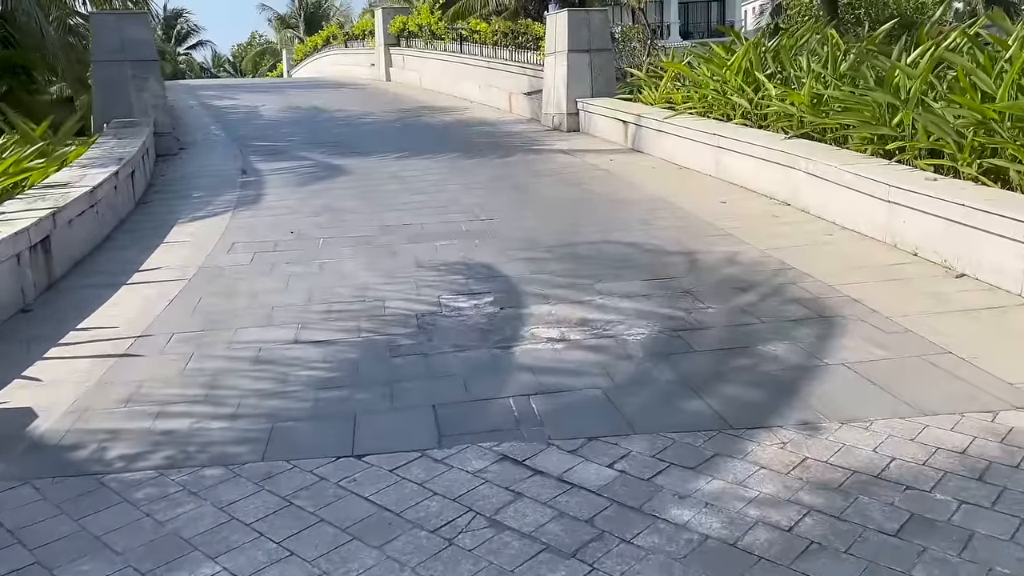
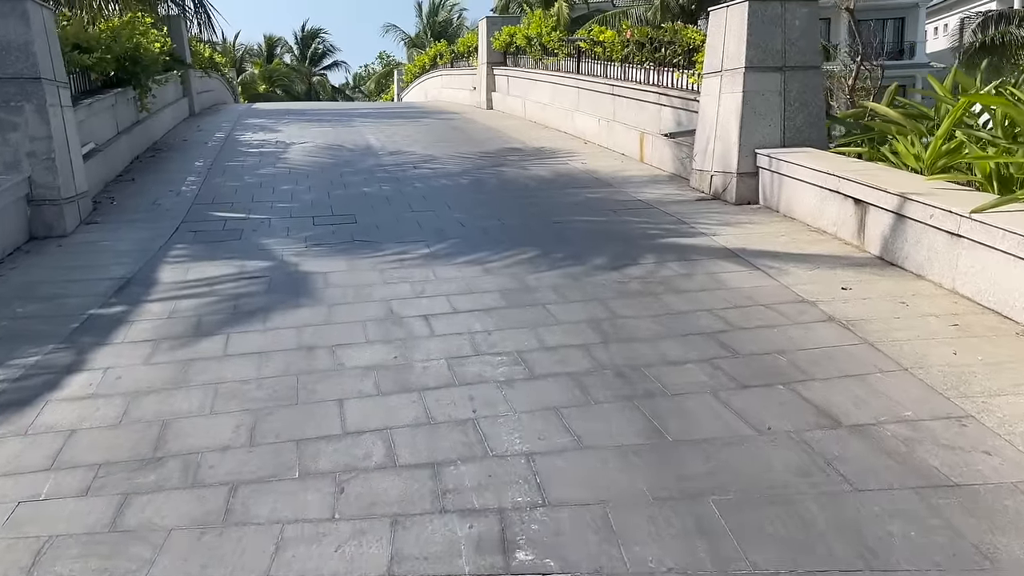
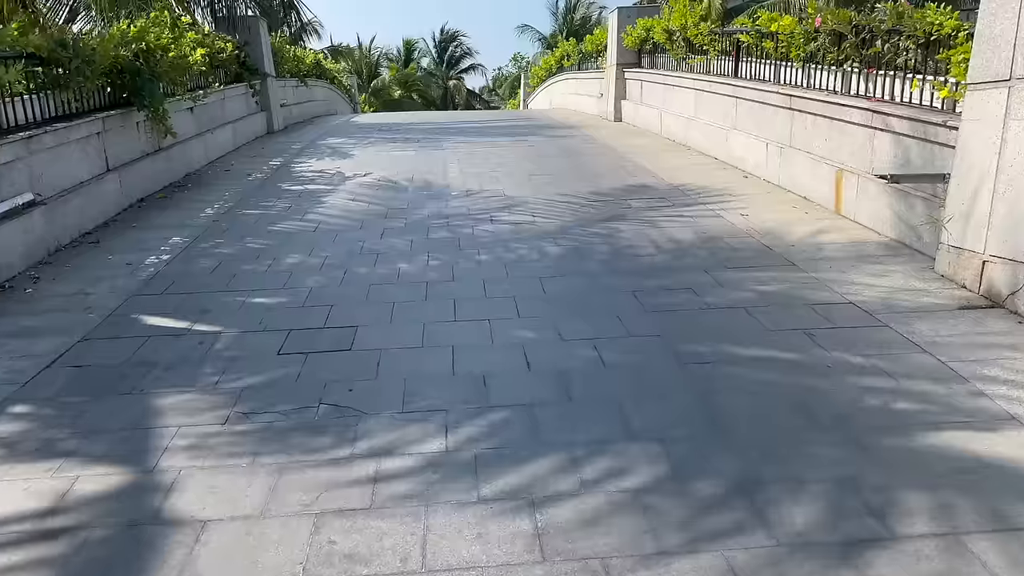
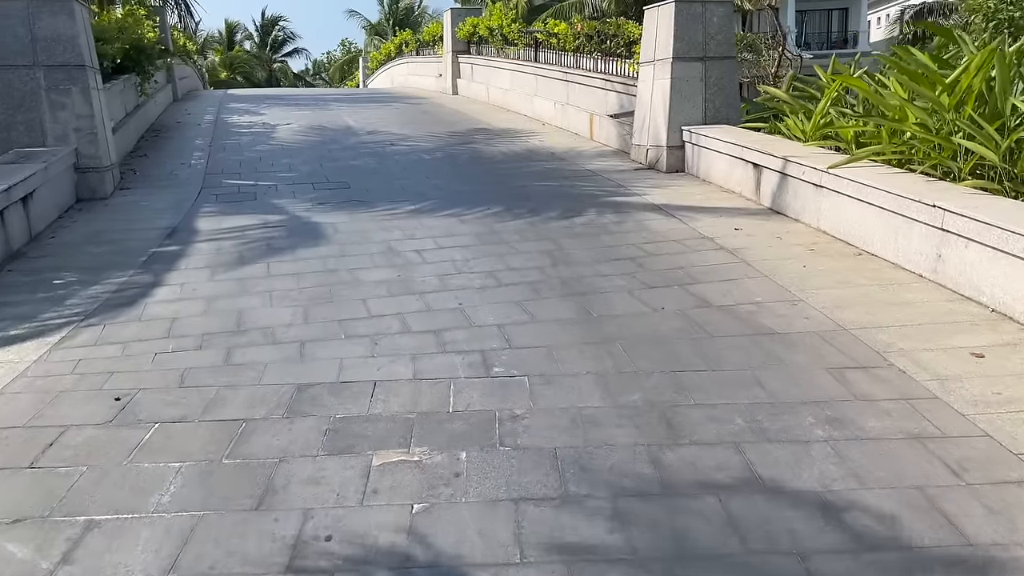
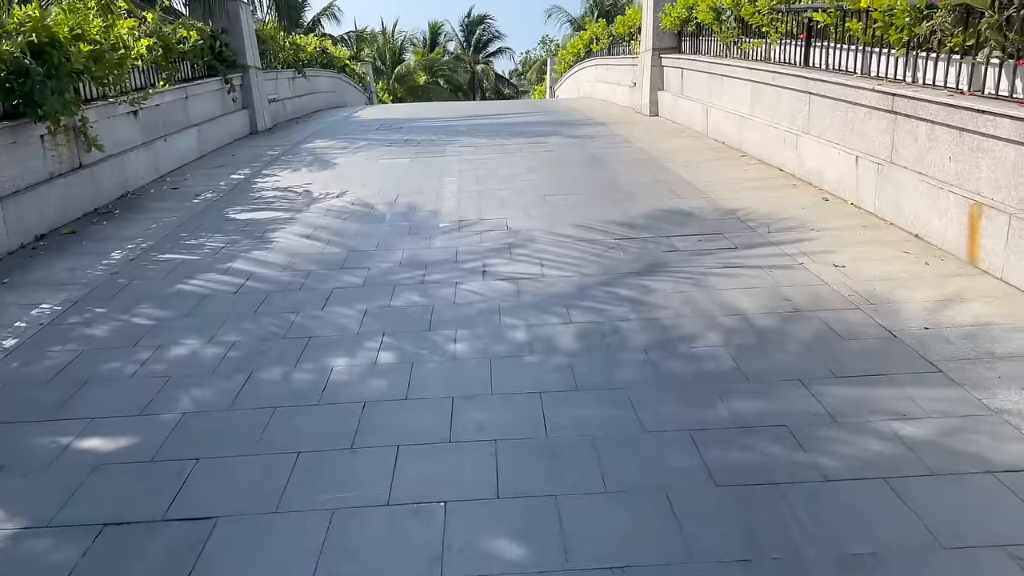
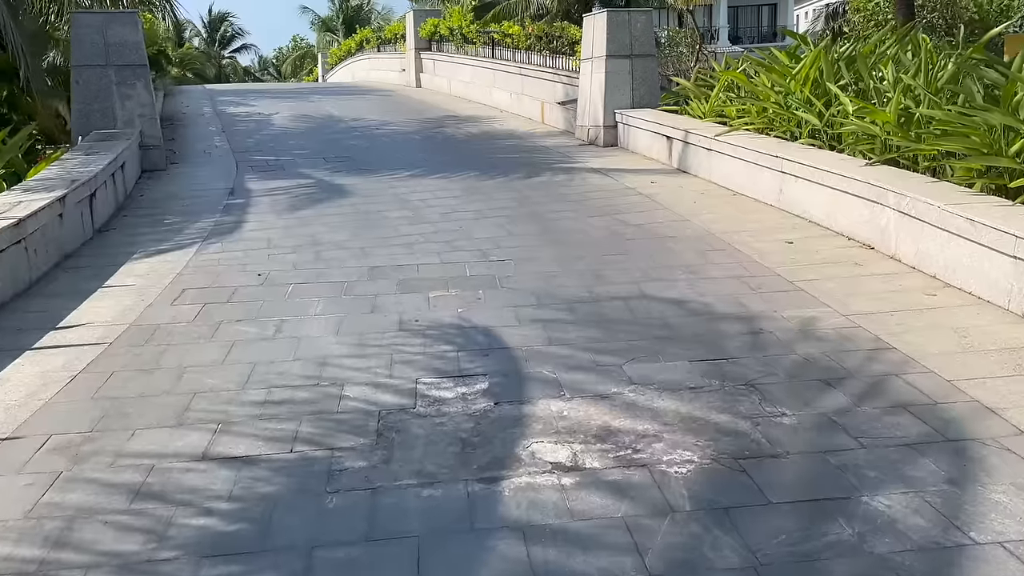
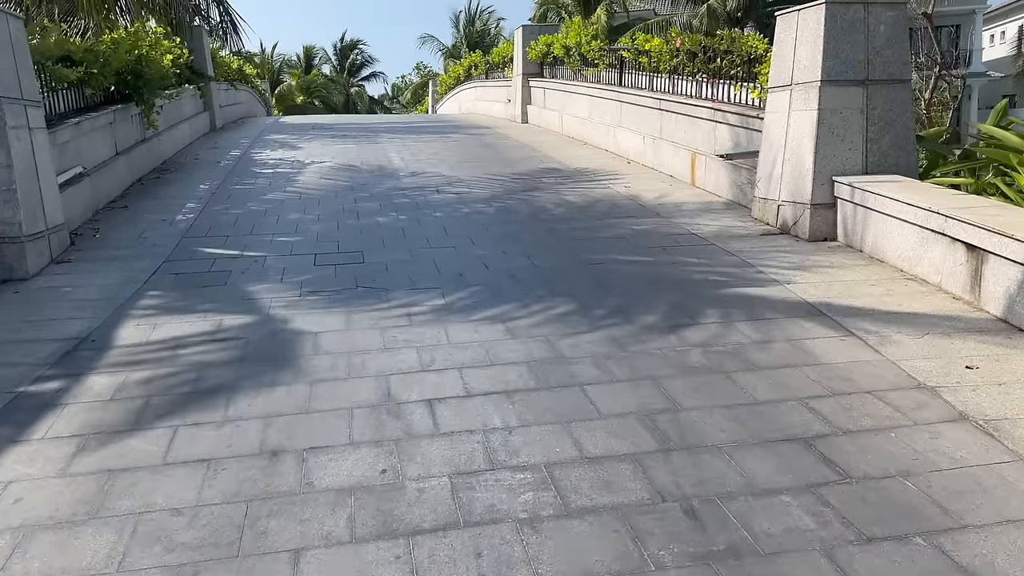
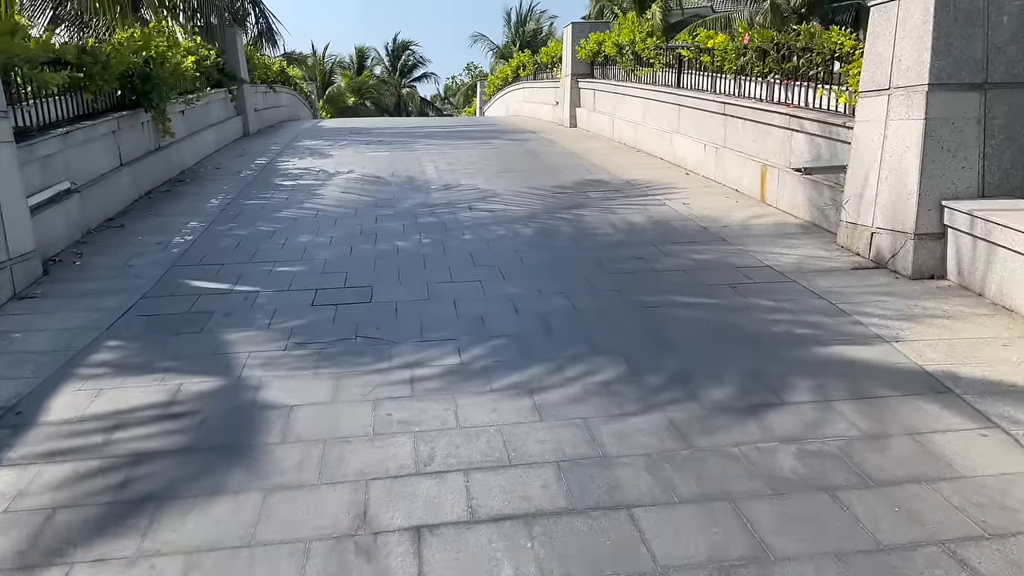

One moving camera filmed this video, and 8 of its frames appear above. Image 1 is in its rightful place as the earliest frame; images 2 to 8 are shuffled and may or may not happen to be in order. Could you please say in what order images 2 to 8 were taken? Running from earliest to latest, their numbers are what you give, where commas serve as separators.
6, 4, 2, 7, 8, 3, 5
